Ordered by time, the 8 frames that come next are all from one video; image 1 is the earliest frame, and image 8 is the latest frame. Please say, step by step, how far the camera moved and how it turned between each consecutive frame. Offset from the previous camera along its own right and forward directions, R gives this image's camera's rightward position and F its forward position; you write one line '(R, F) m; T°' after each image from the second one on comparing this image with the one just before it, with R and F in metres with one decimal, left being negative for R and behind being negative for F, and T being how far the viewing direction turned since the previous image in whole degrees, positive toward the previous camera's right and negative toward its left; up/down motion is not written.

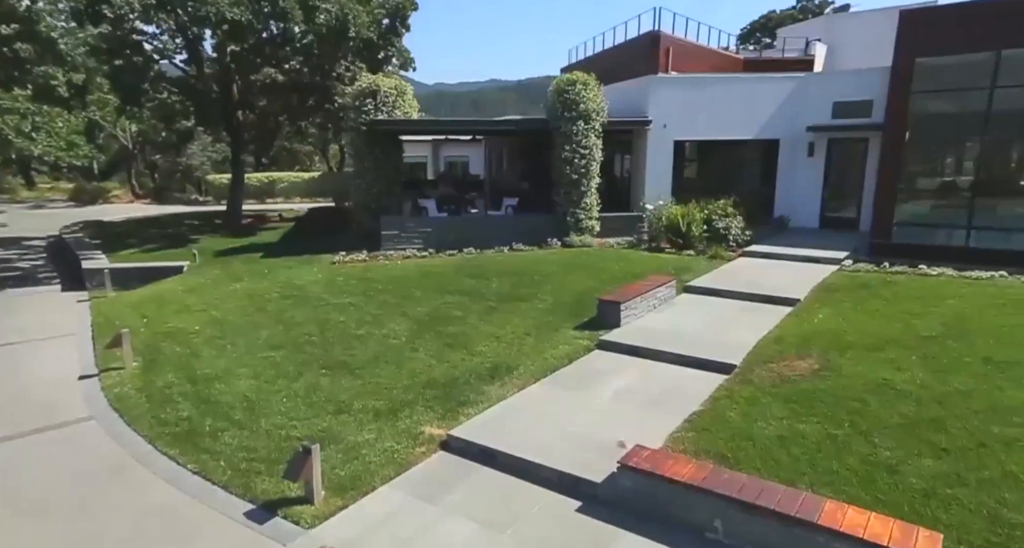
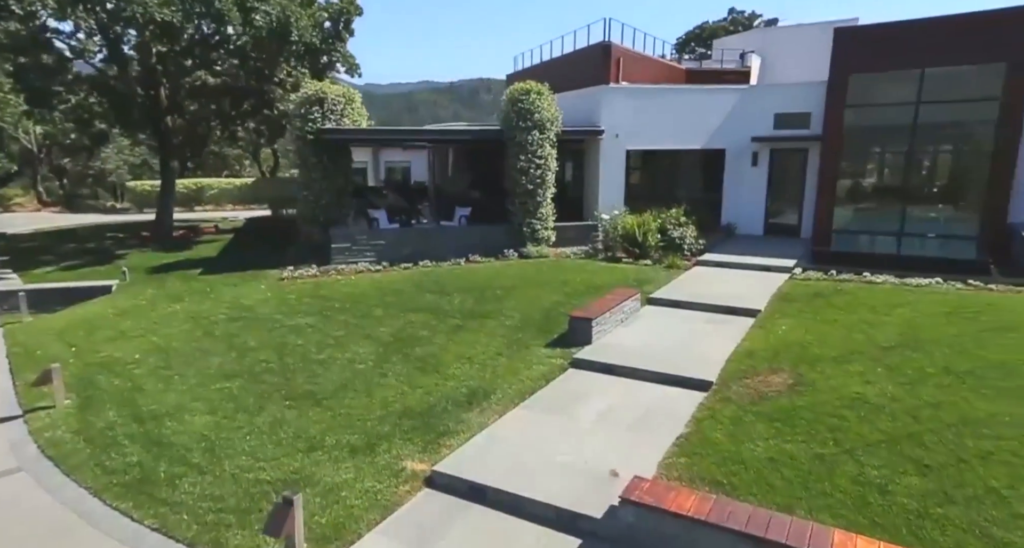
(-0.4, +0.2) m; +6°
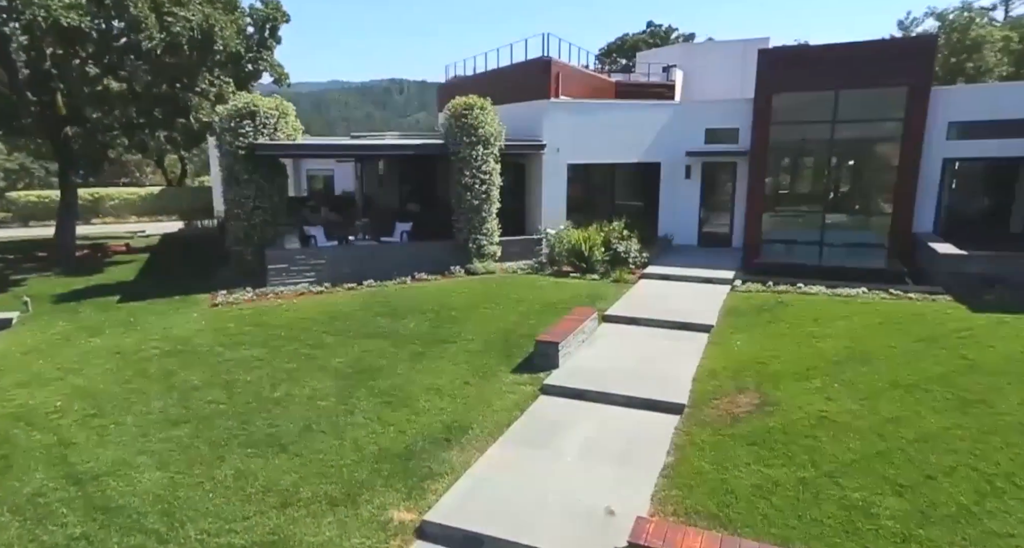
(-0.6, +0.1) m; +8°
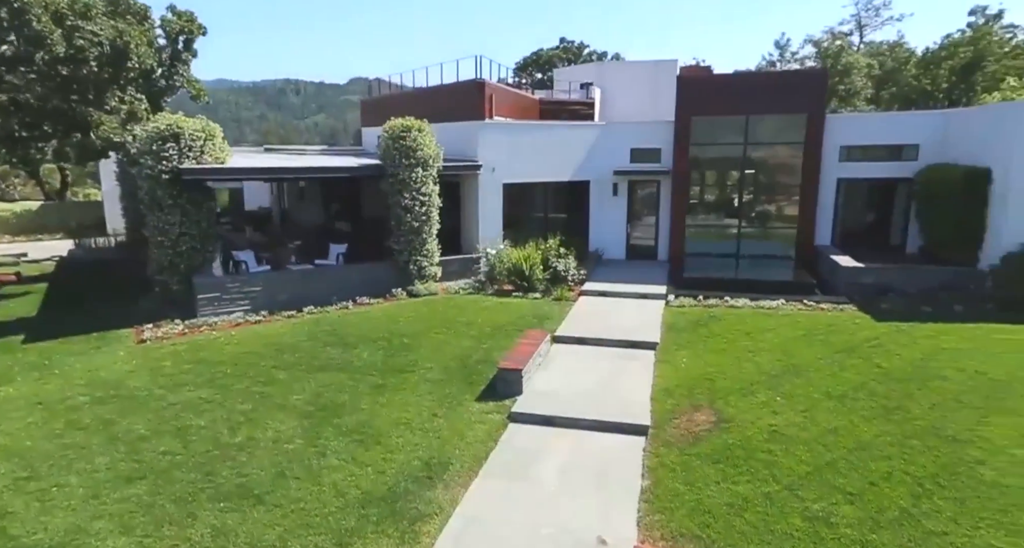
(-0.8, -0.2) m; +9°
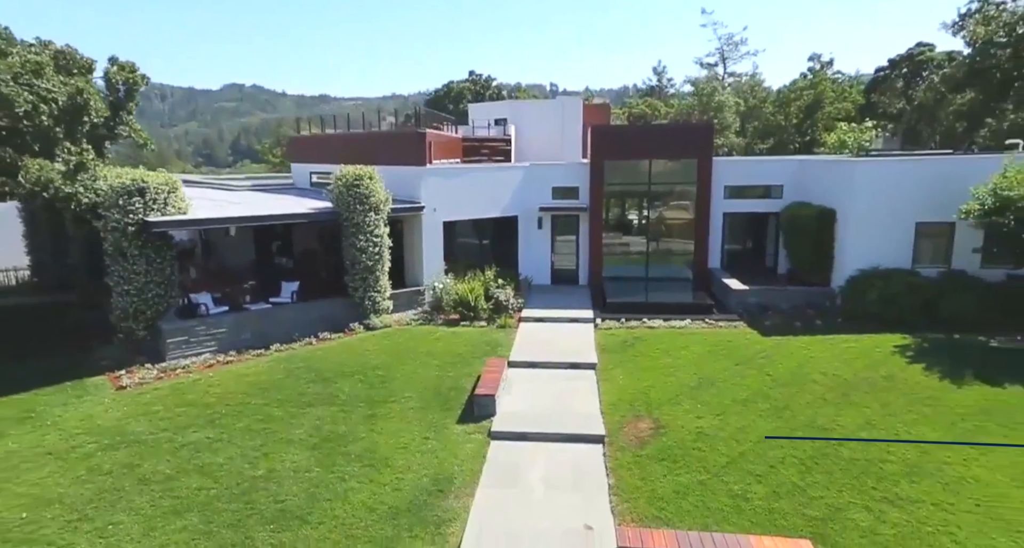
(-1.3, -1.8) m; +10°
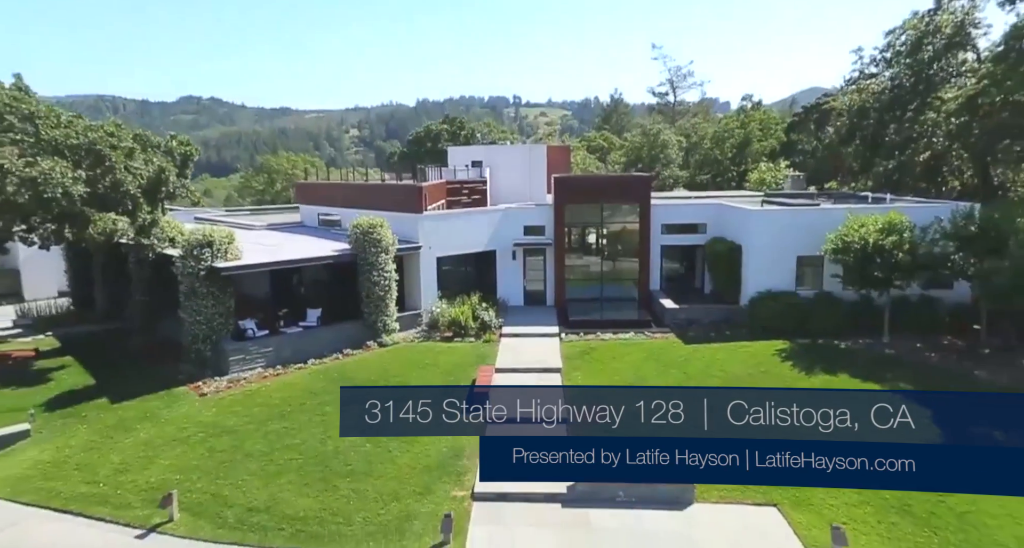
(-0.5, -4.2) m; +3°
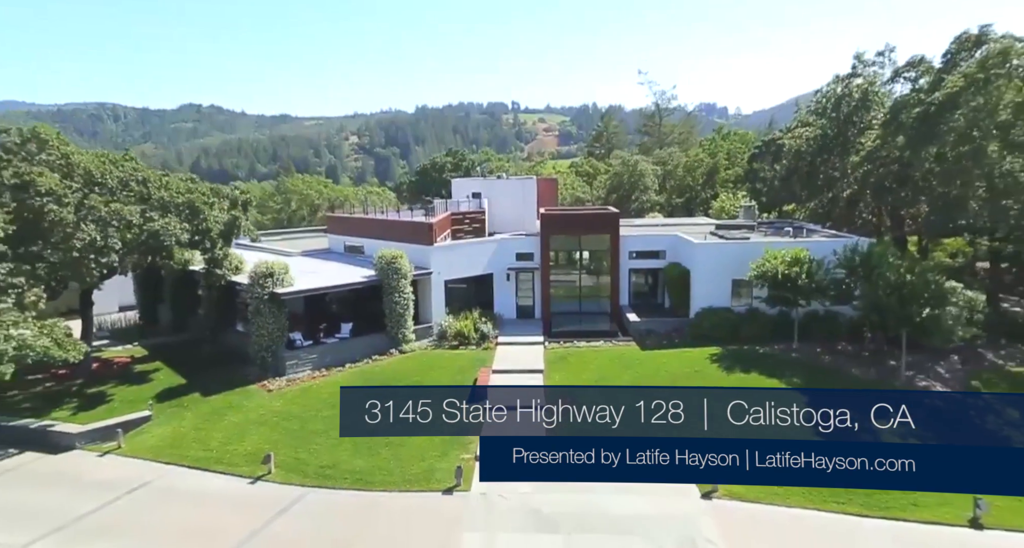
(+0.3, -4.9) m; 0°
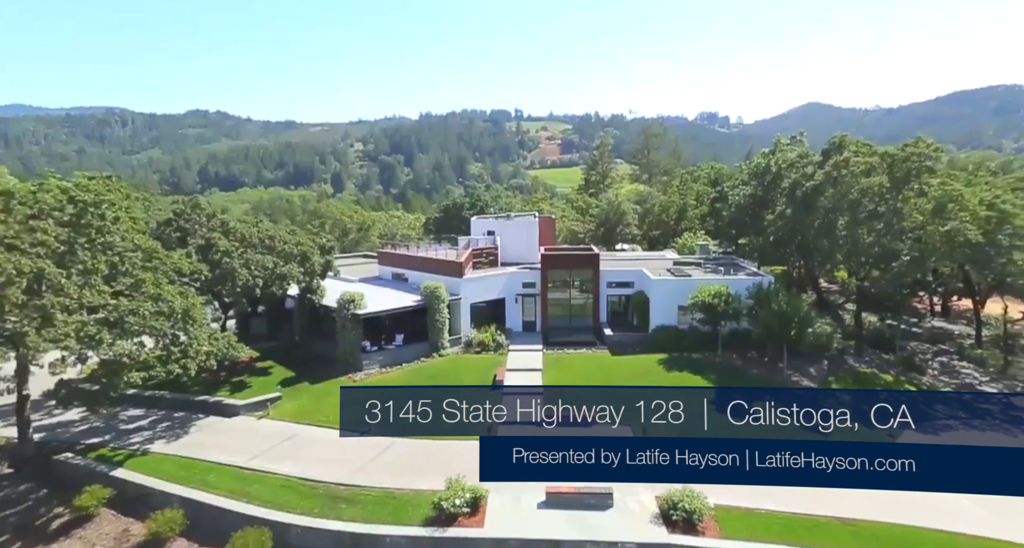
(-0.4, -9.3) m; 0°
